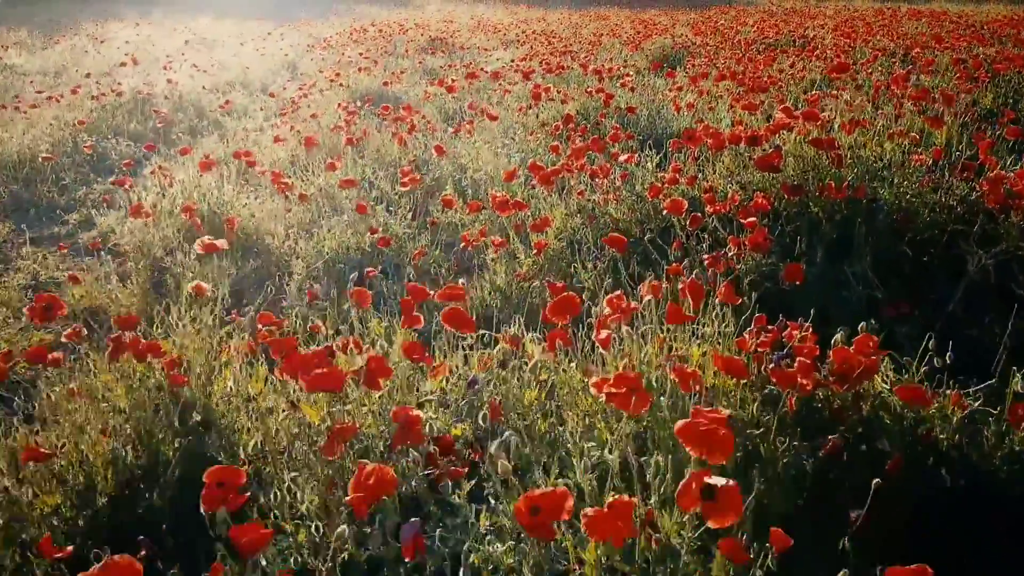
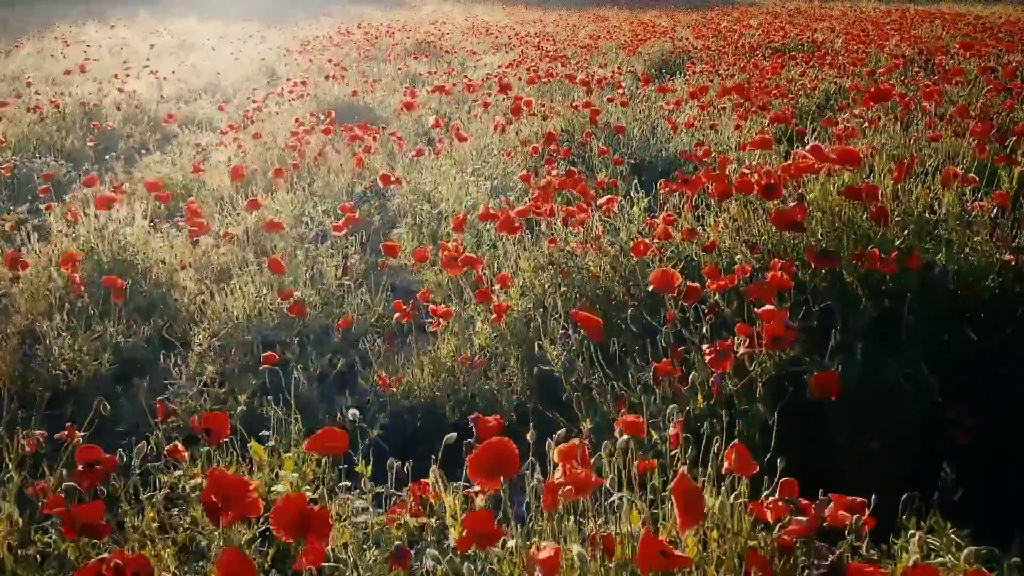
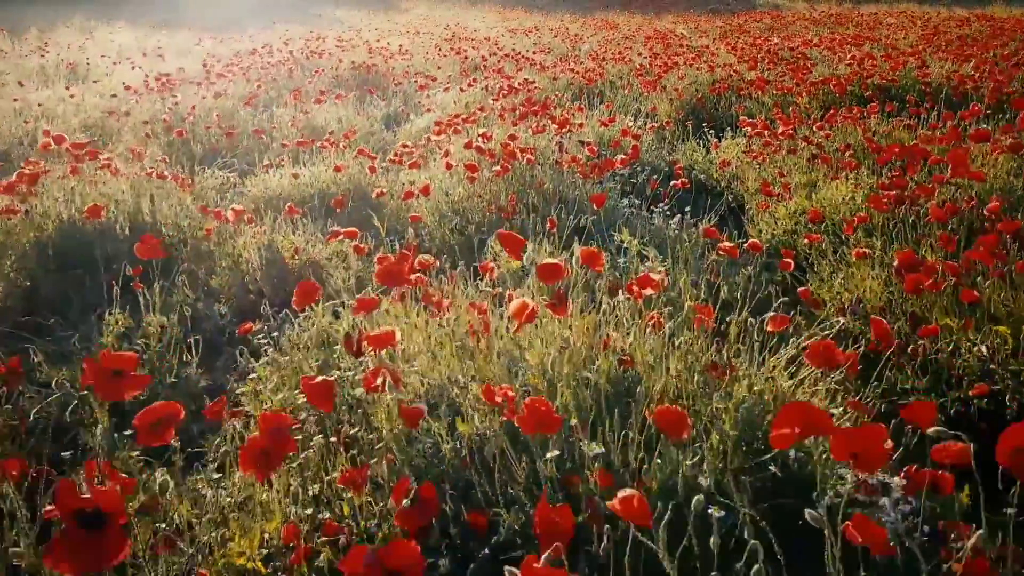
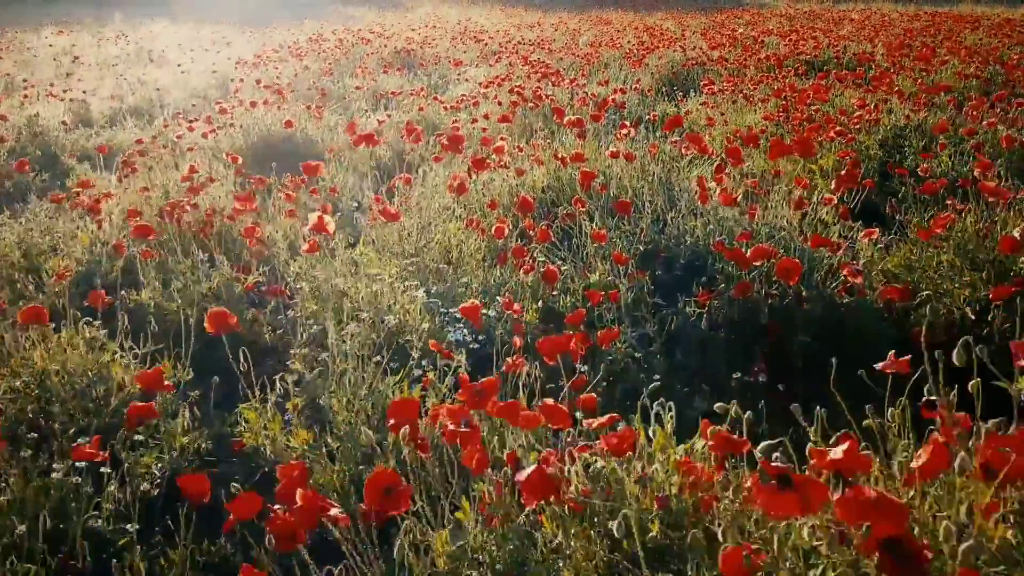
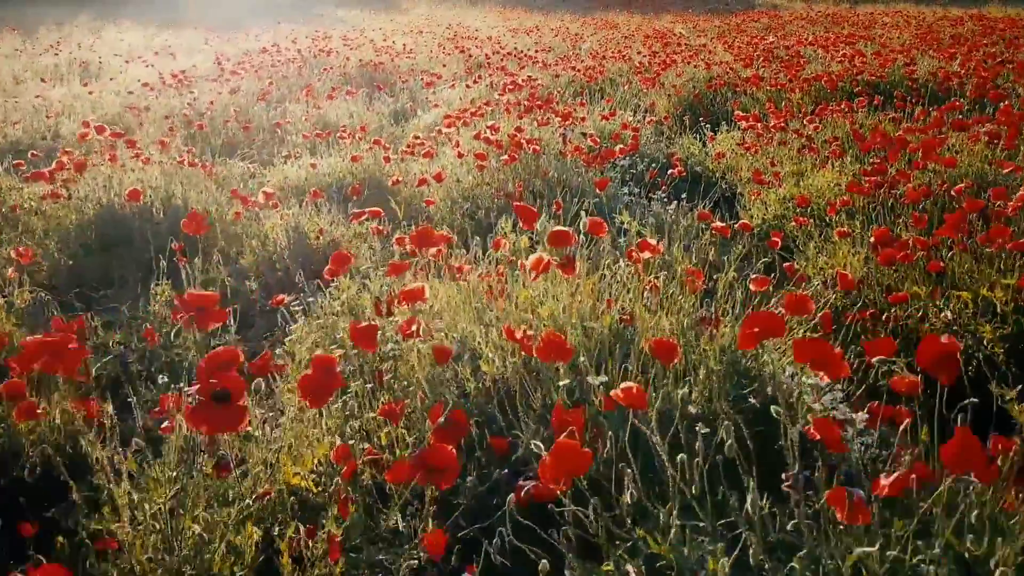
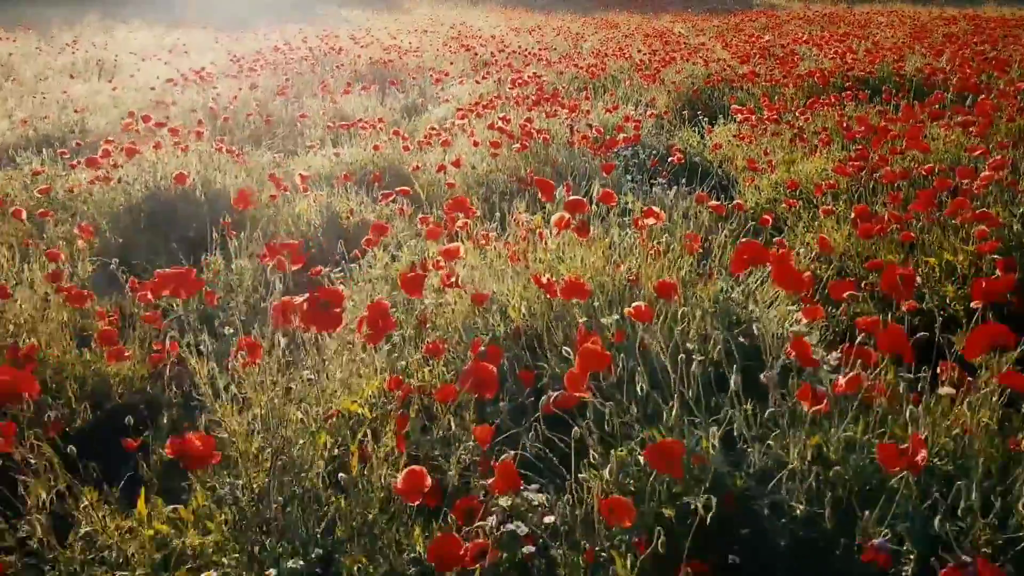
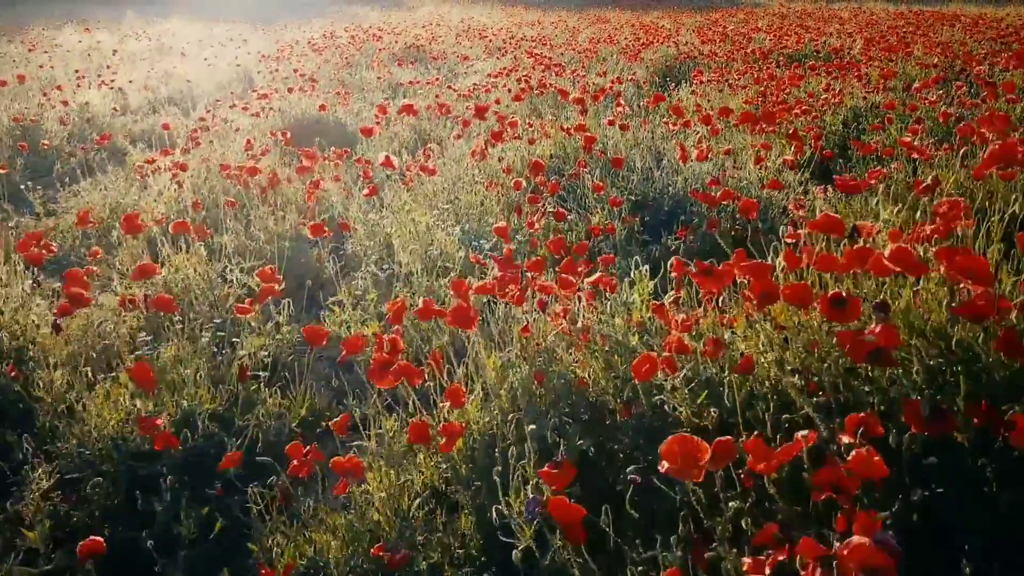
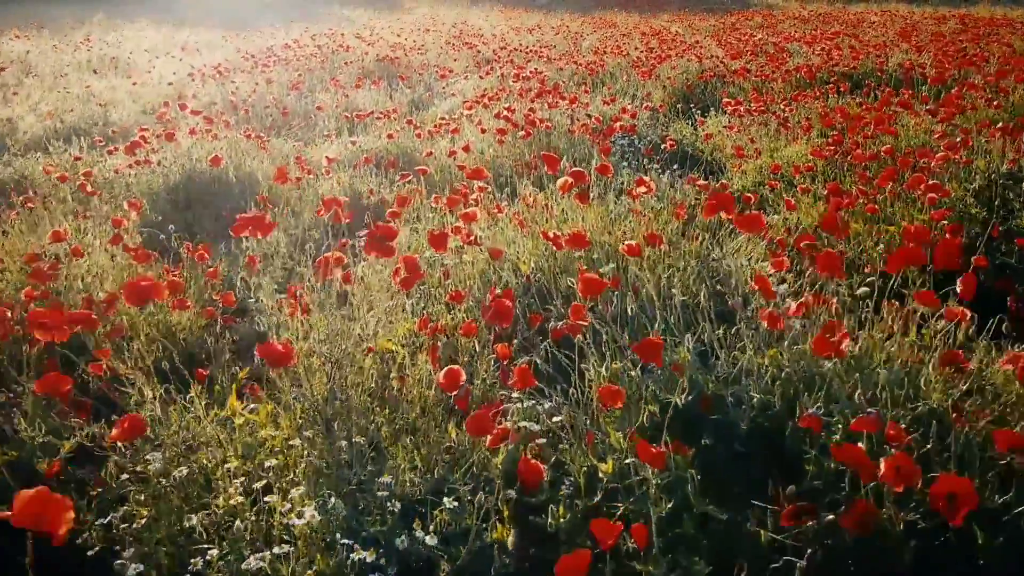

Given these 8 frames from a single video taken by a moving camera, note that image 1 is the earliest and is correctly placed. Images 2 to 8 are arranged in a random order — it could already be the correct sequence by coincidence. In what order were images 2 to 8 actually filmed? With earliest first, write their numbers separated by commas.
2, 7, 4, 8, 6, 5, 3
